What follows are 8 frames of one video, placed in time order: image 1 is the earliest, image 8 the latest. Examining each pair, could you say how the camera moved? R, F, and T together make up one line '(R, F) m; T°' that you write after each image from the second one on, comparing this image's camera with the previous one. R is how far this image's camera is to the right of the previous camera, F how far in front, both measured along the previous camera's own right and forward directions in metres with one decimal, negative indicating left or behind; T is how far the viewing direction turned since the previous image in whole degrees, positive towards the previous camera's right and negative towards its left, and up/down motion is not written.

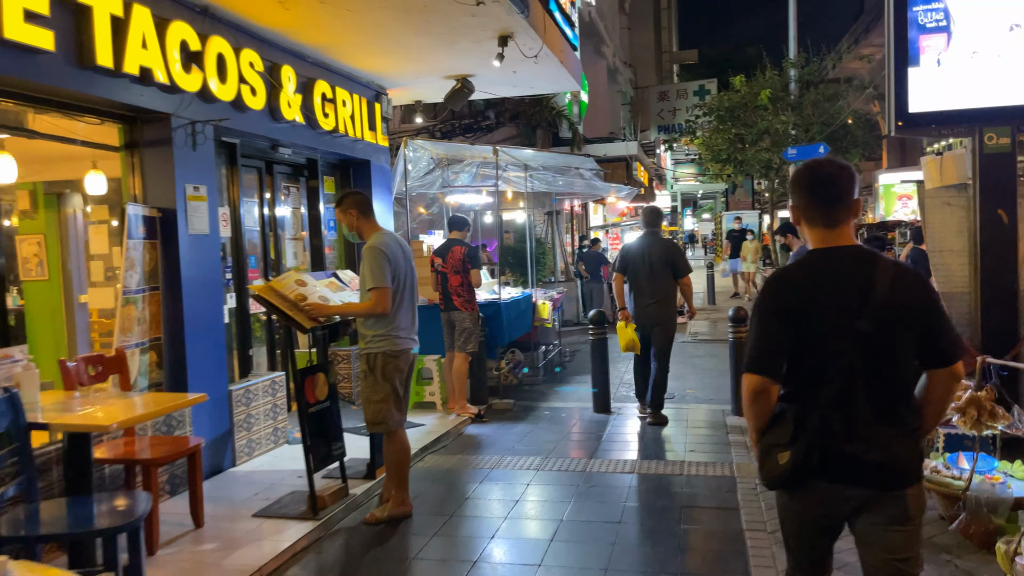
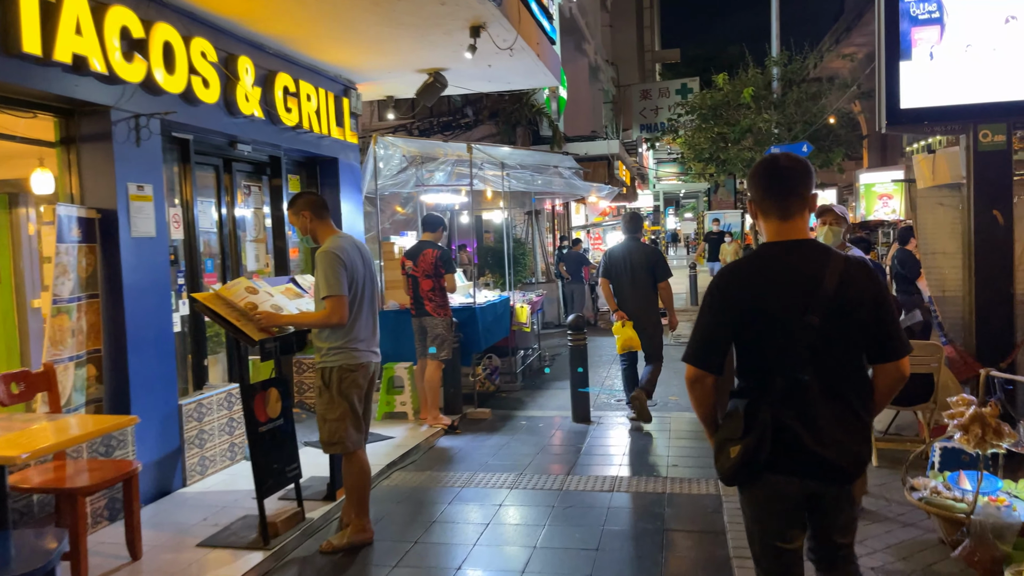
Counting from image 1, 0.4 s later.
(+0.1, +0.3) m; +1°
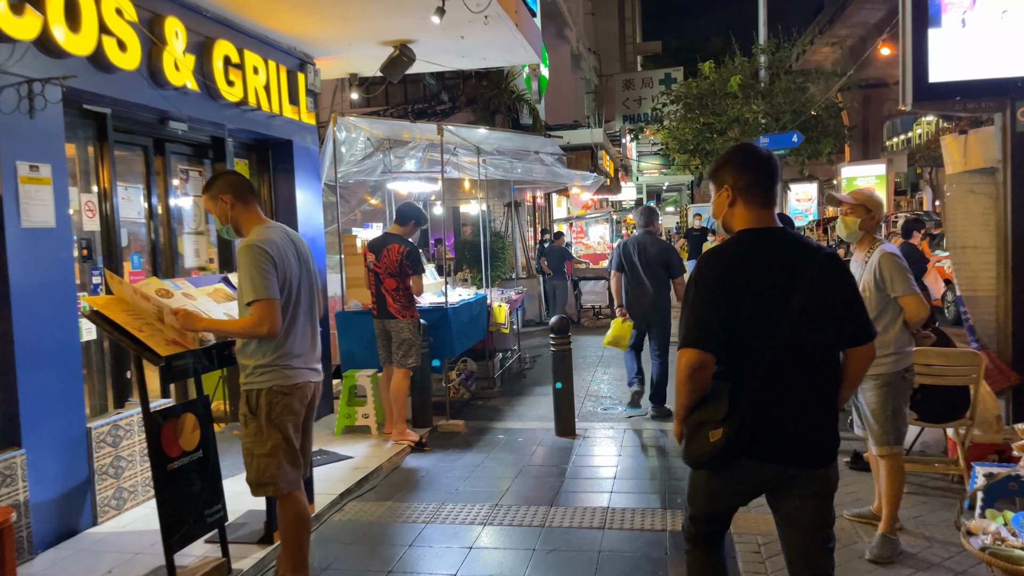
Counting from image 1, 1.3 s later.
(0.0, +0.7) m; +1°
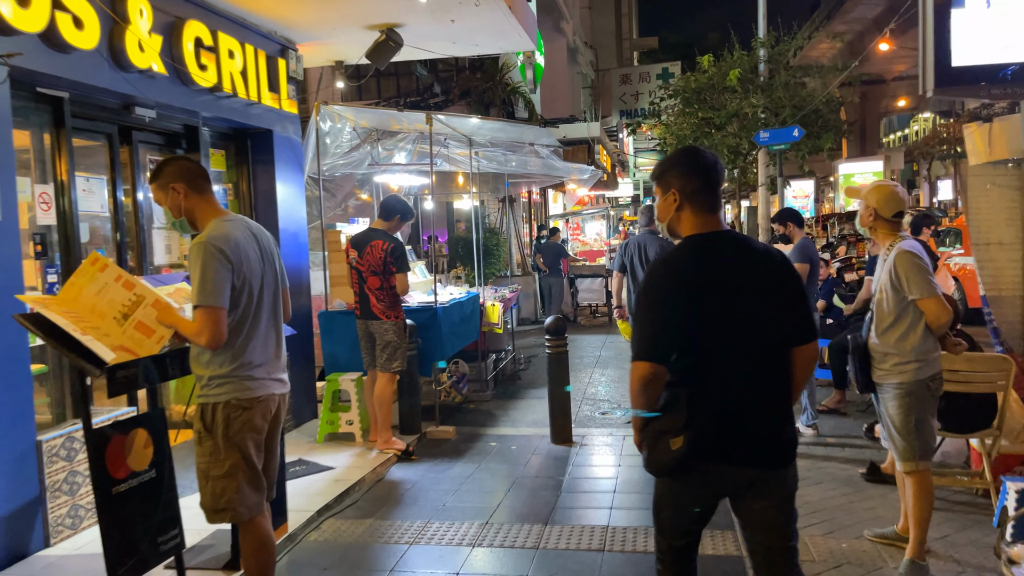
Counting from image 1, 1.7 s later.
(0.0, +0.4) m; 0°
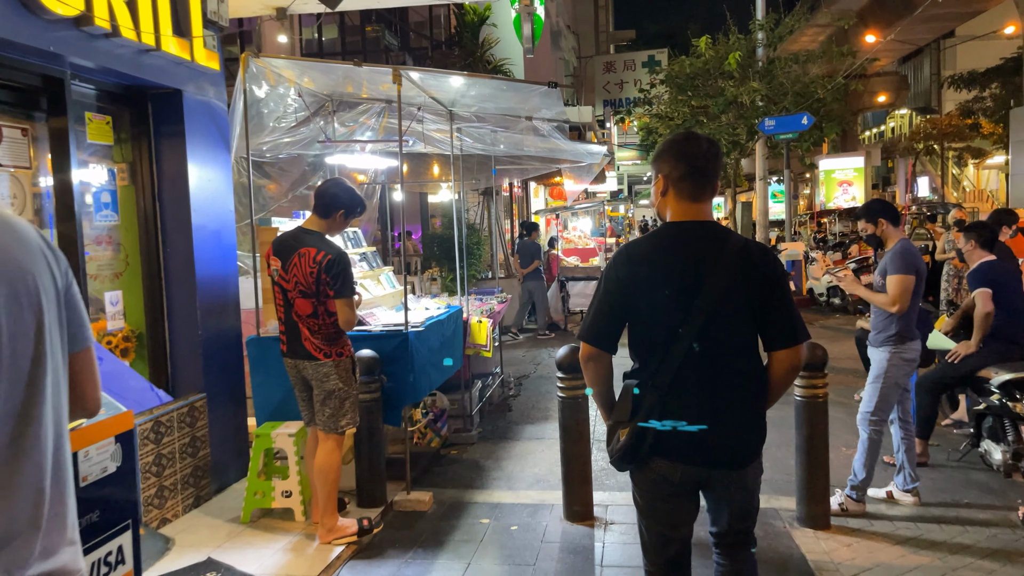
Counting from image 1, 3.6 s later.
(-0.1, +1.6) m; +2°
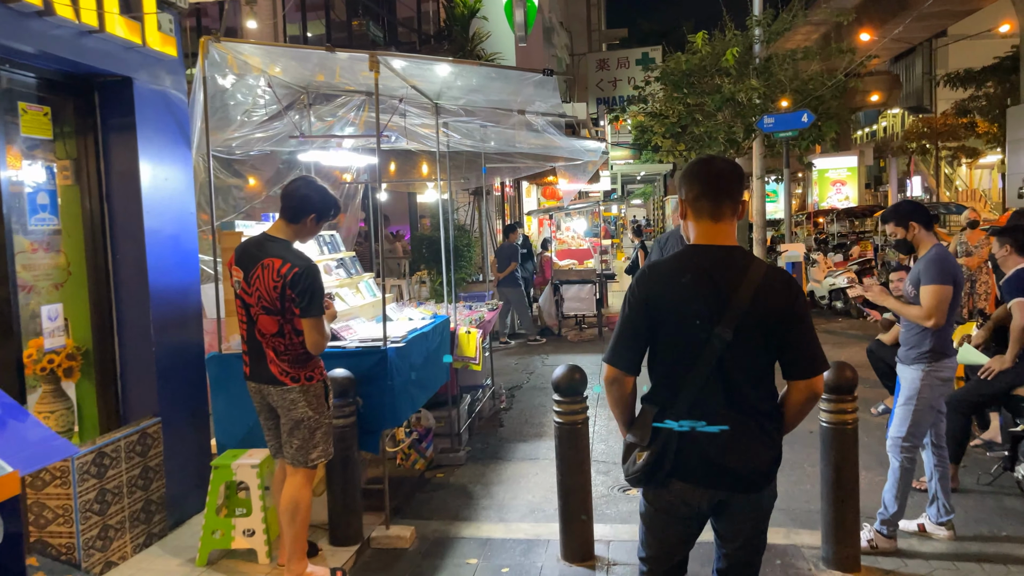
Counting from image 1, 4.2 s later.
(0.0, +0.5) m; +1°
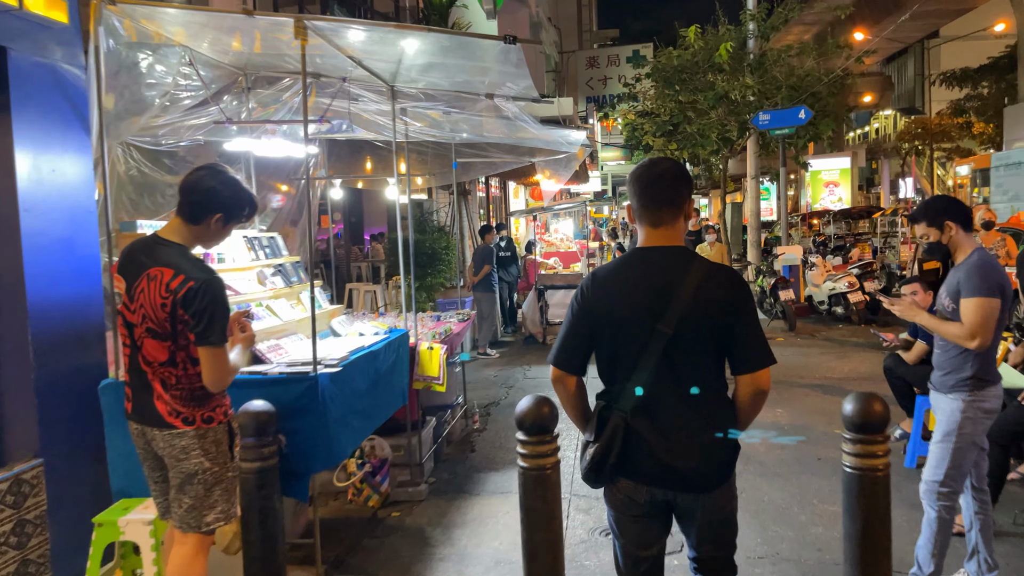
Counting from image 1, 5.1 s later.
(+0.2, +0.7) m; +1°
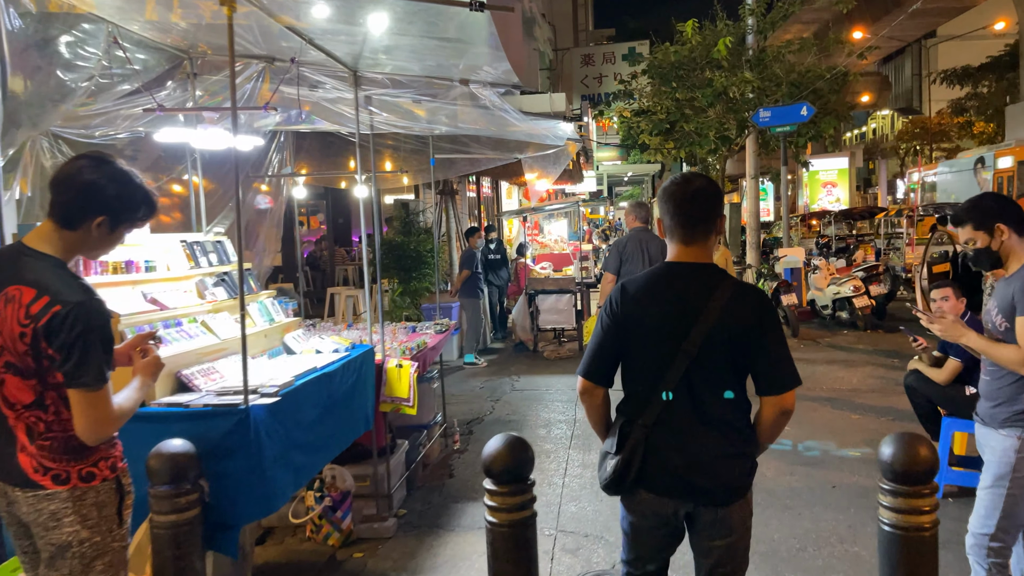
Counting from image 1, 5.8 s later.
(+0.1, +0.5) m; 0°
